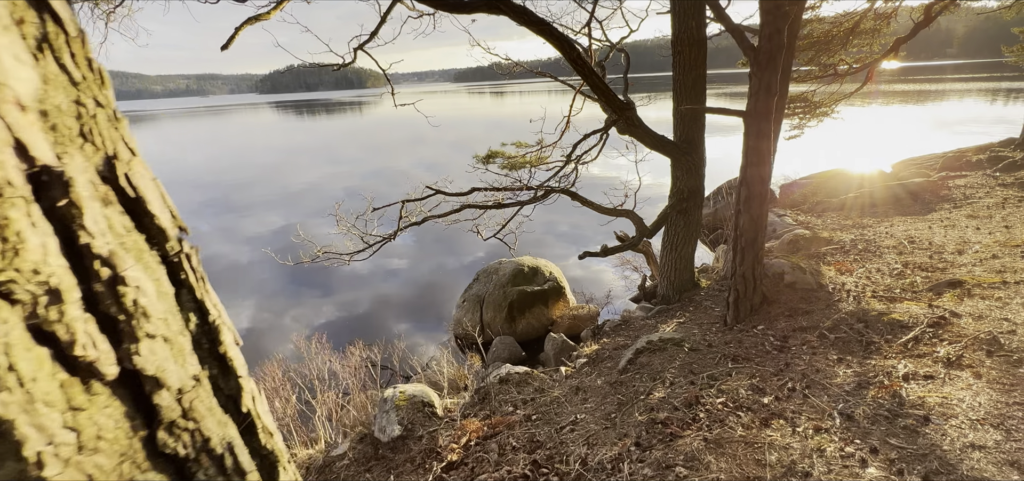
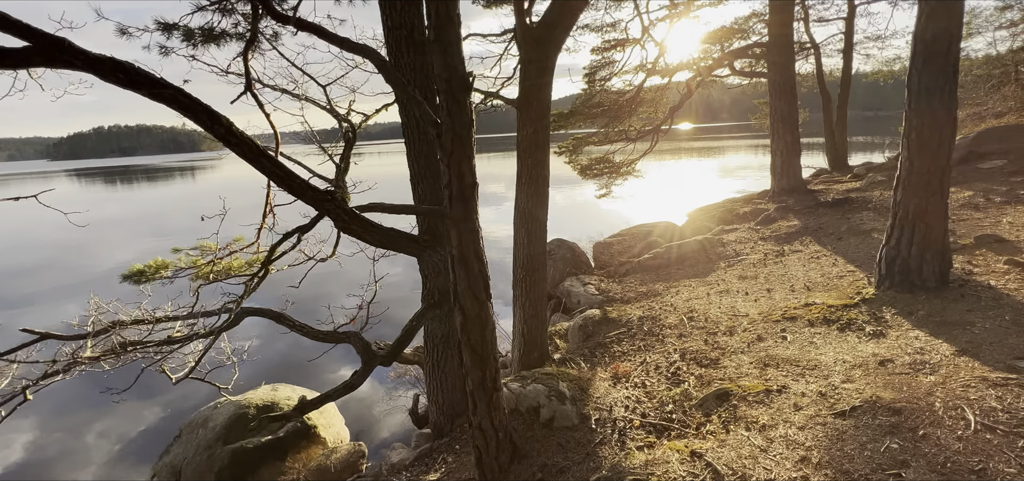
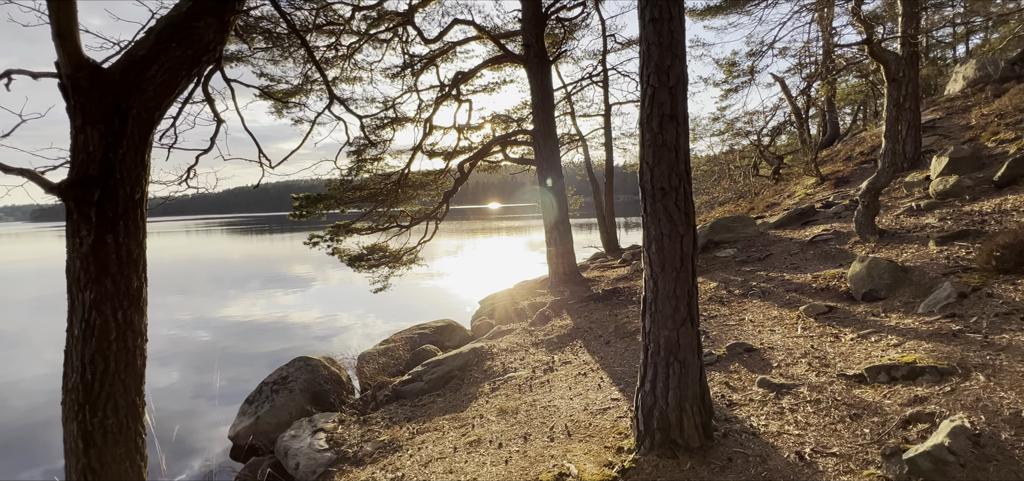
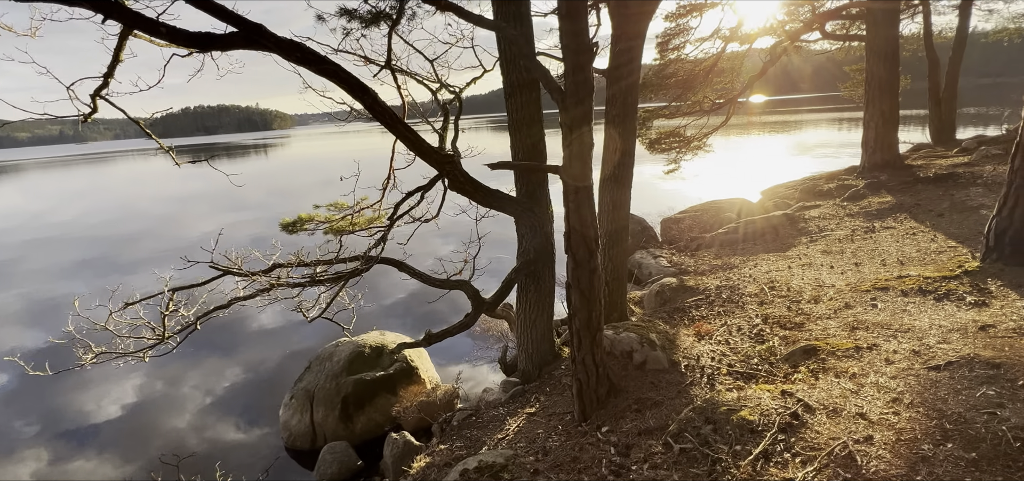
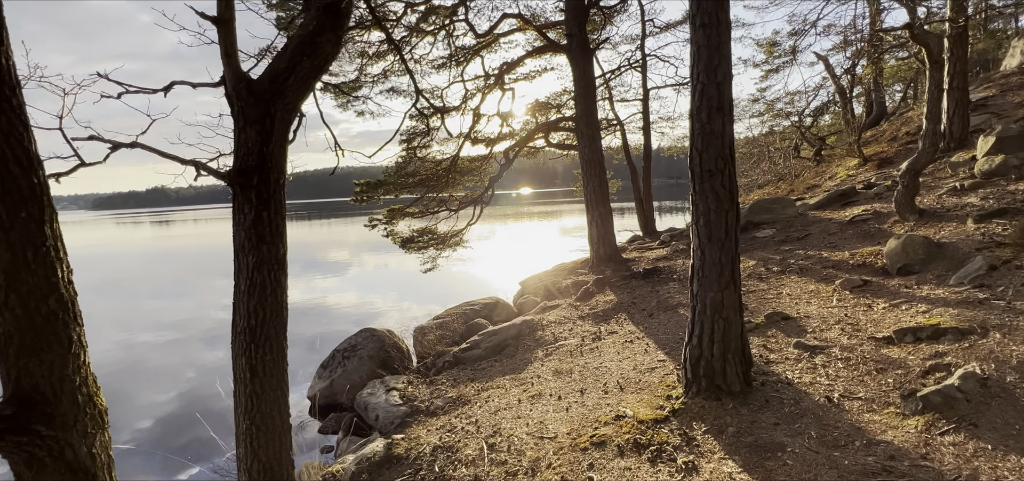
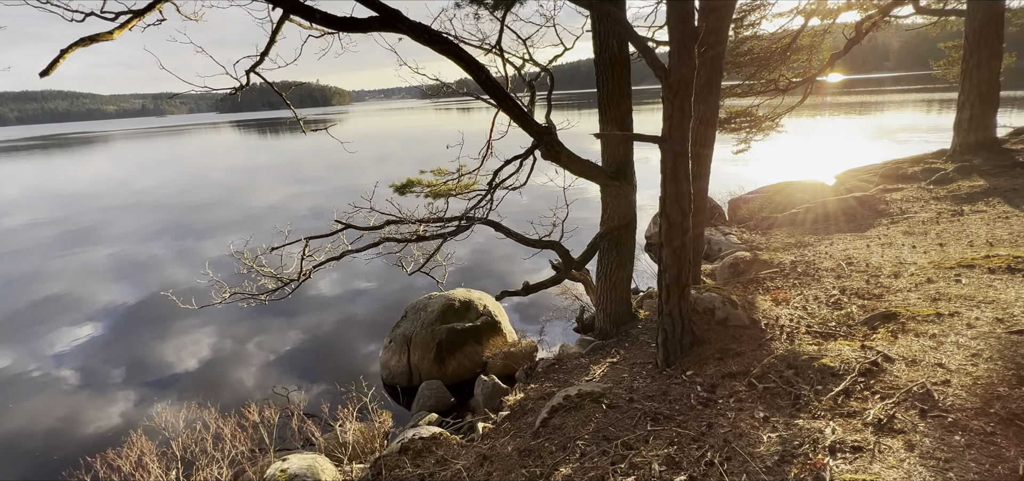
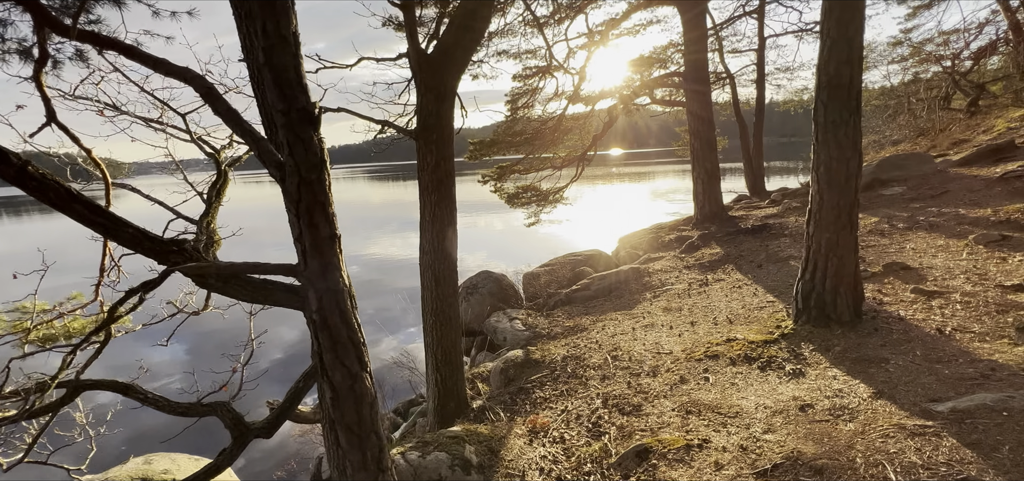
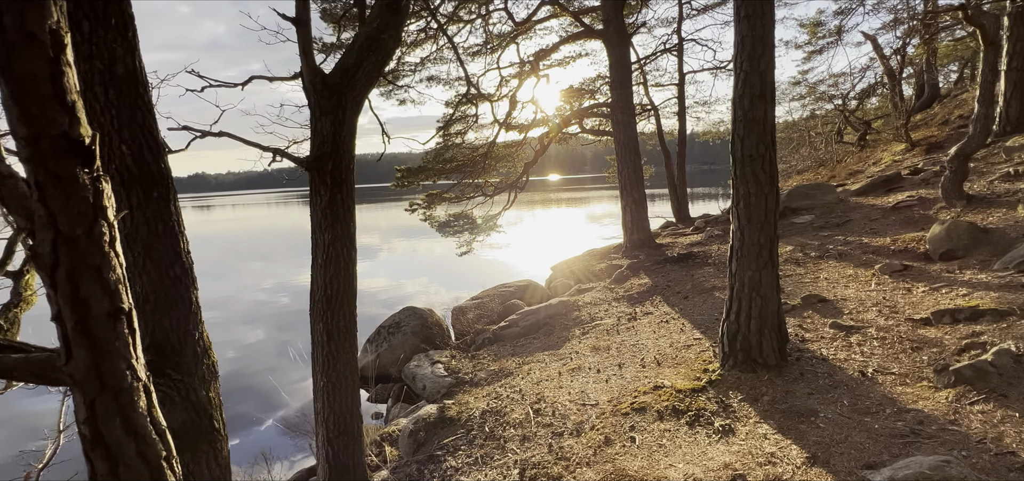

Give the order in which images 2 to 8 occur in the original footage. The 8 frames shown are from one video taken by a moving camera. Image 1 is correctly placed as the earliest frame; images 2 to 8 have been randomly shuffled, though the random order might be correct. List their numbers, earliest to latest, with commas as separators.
6, 4, 2, 7, 8, 5, 3
